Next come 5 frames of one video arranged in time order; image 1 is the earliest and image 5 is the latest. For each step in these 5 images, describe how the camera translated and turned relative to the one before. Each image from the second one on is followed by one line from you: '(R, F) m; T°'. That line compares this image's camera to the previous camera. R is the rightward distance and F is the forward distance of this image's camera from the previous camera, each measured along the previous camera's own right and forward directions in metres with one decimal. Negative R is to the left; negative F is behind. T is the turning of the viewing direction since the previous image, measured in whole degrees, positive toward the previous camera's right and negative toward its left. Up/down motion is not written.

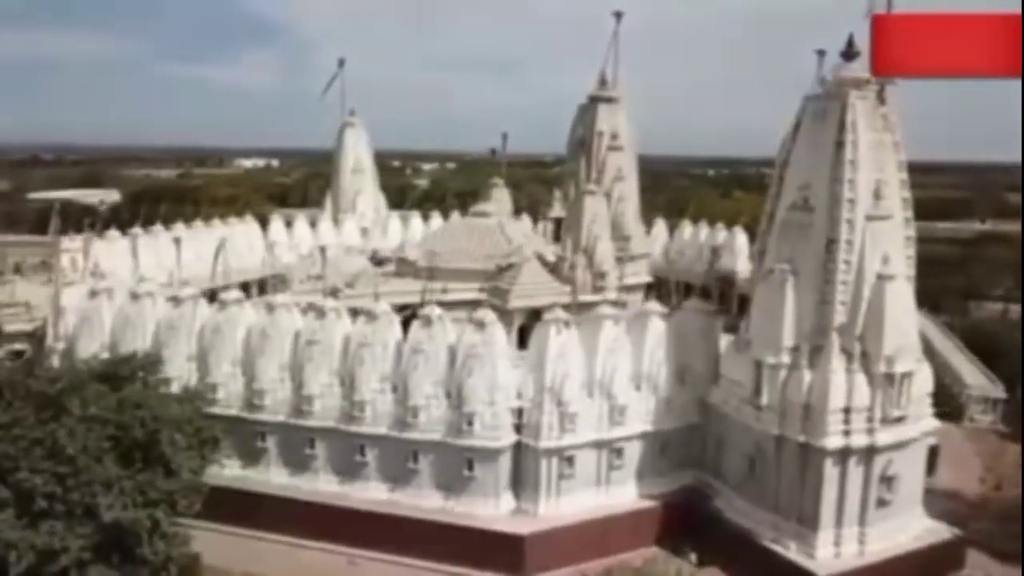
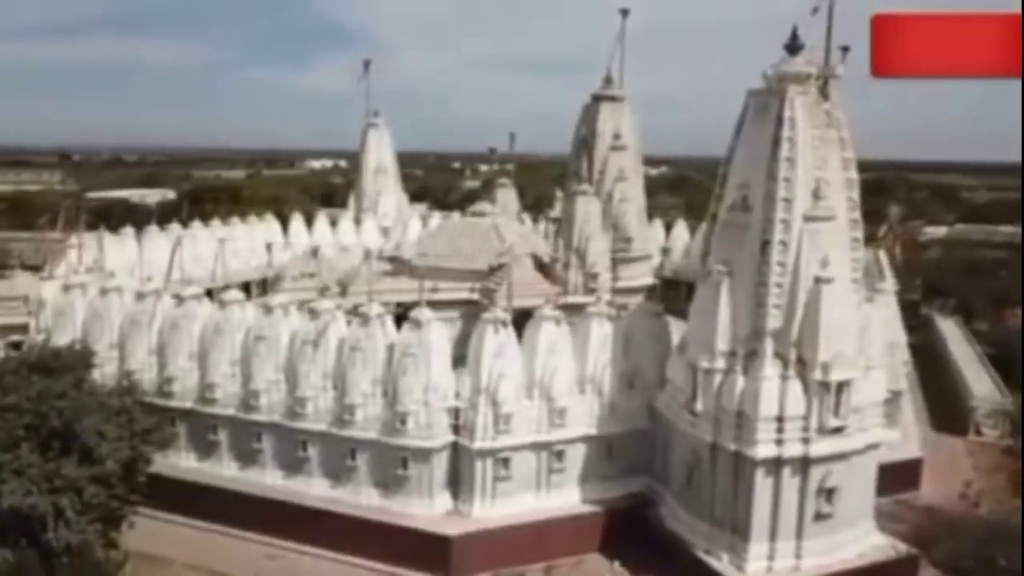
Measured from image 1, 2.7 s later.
(+1.3, +0.1) m; -6°
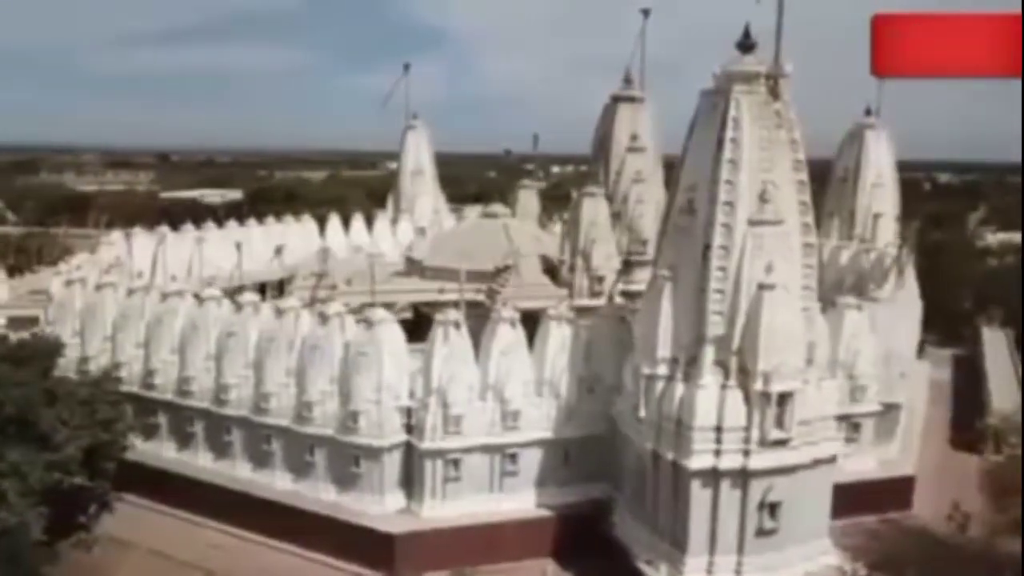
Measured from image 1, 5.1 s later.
(+1.3, +0.1) m; -7°
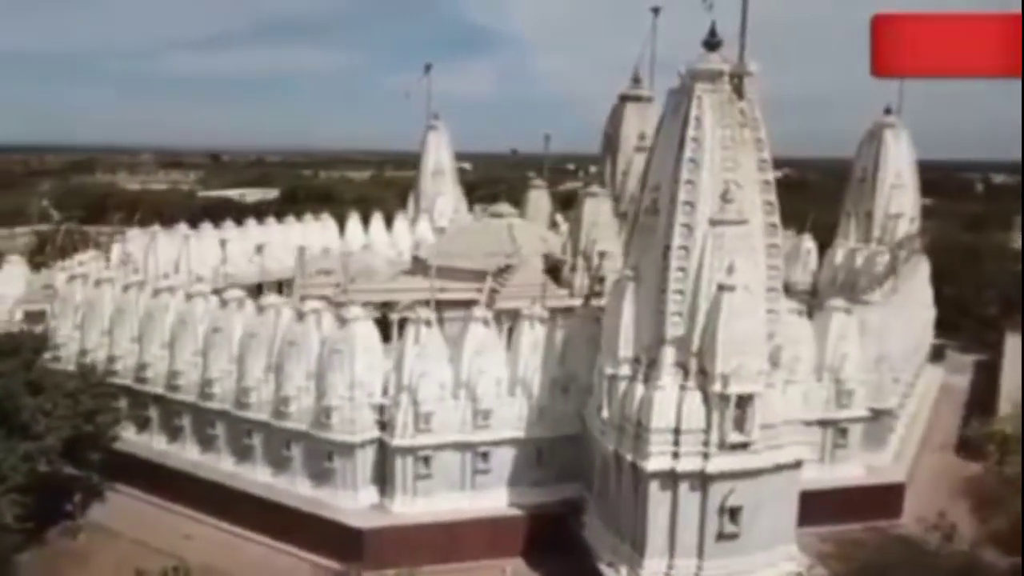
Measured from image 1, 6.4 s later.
(+0.7, 0.0) m; -4°
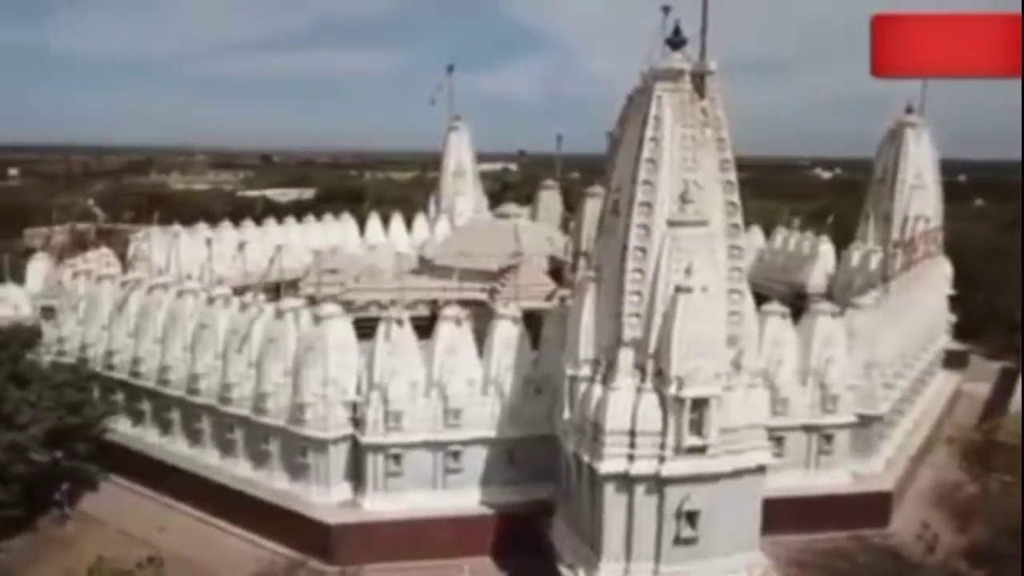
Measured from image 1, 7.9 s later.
(+0.7, 0.0) m; -4°
